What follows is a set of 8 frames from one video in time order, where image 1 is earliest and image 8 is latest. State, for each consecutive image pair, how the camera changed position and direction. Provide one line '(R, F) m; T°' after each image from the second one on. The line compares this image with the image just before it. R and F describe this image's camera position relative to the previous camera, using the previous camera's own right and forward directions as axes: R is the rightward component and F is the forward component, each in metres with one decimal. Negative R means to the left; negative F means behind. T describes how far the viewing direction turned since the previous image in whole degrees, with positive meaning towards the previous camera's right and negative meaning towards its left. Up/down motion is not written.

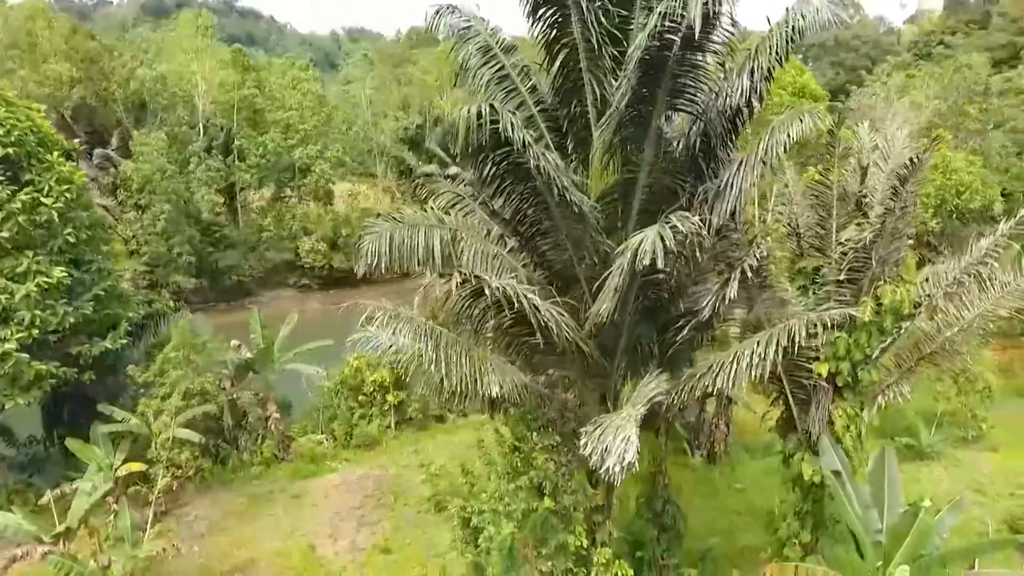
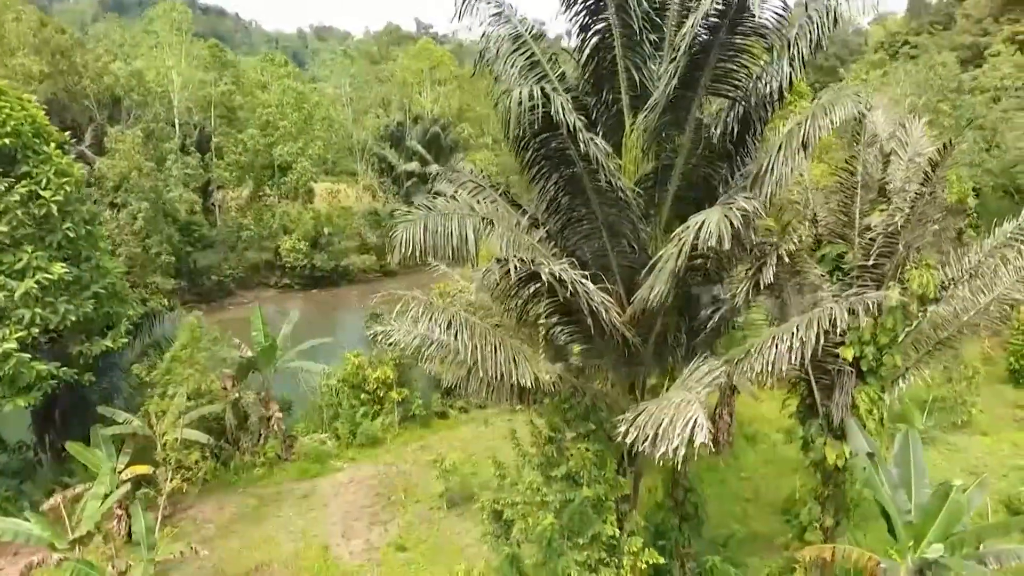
(-0.5, +0.1) m; +3°
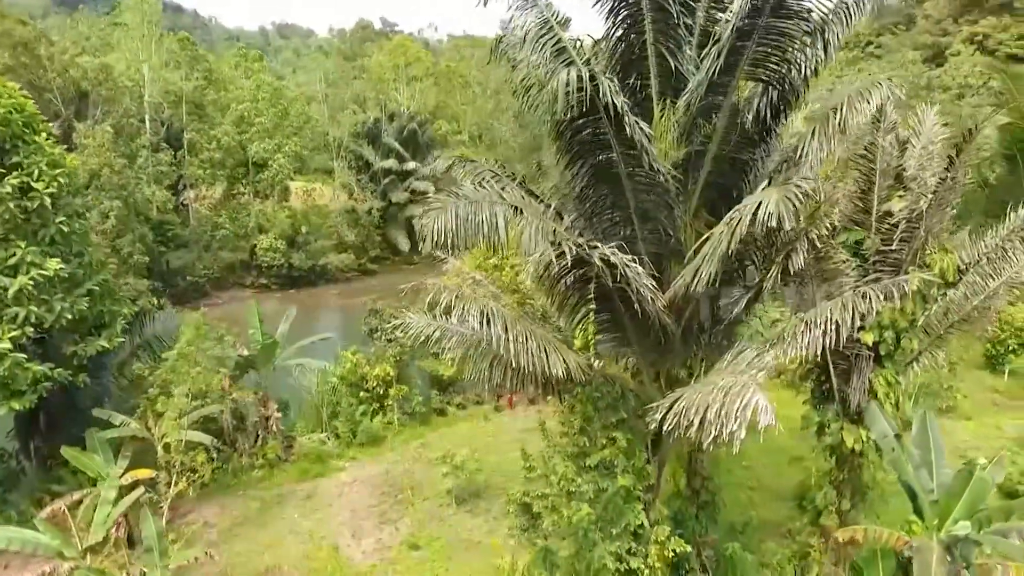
(-0.5, +0.1) m; +3°
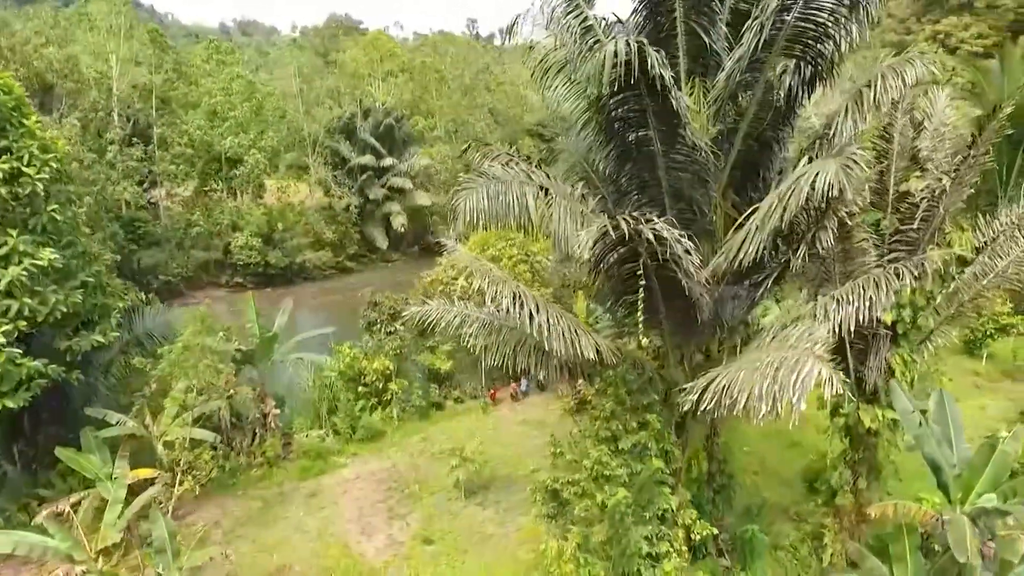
(-0.5, +0.1) m; +3°
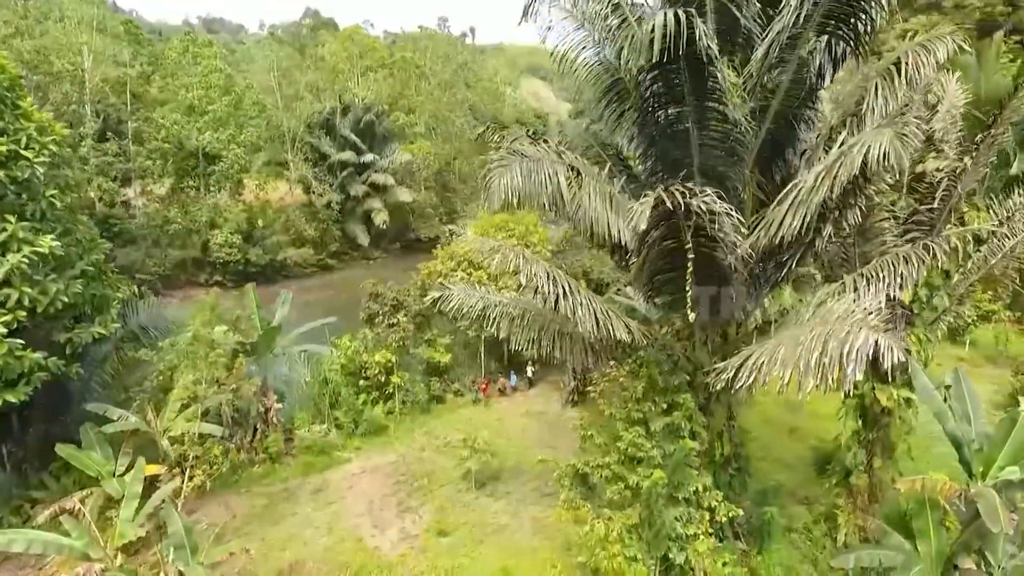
(-0.4, +0.1) m; +3°
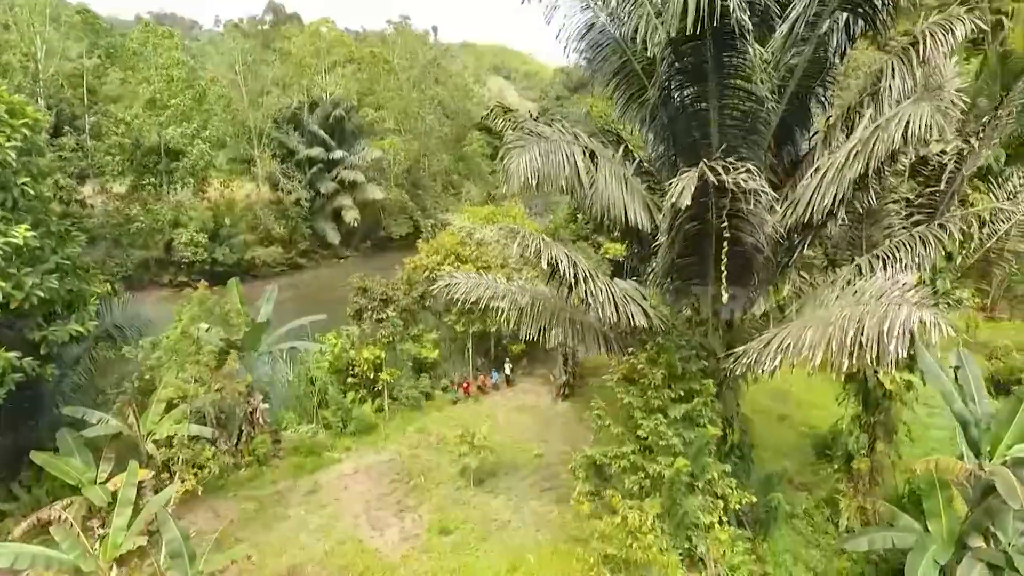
(-0.4, +0.2) m; +3°
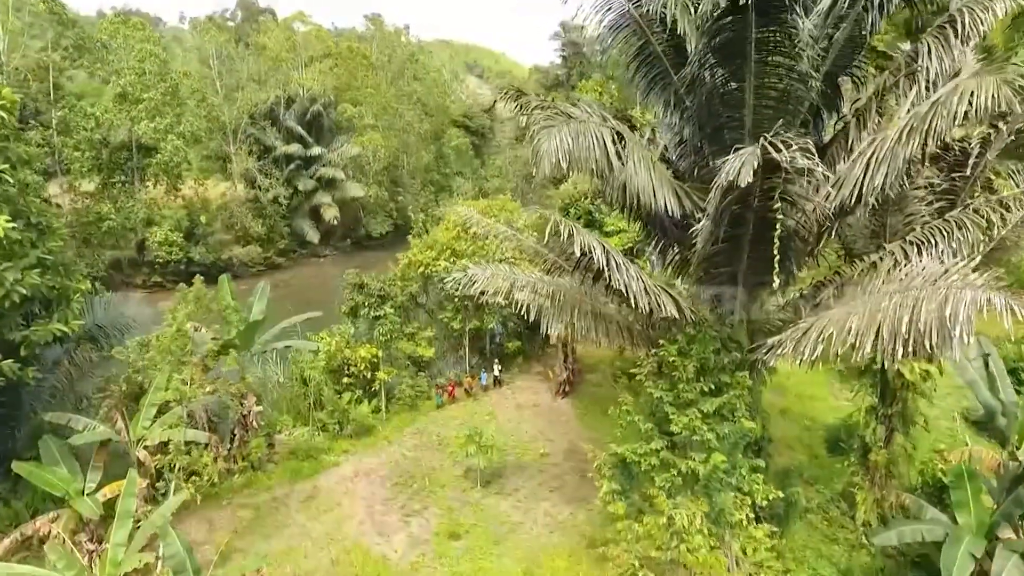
(-0.4, +0.3) m; +2°
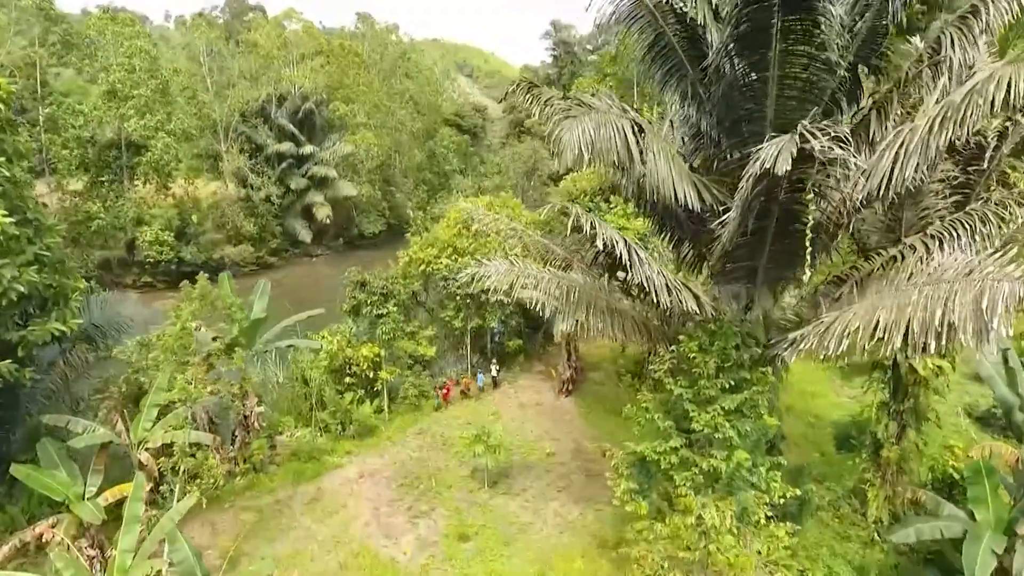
(-0.2, +0.1) m; +1°
